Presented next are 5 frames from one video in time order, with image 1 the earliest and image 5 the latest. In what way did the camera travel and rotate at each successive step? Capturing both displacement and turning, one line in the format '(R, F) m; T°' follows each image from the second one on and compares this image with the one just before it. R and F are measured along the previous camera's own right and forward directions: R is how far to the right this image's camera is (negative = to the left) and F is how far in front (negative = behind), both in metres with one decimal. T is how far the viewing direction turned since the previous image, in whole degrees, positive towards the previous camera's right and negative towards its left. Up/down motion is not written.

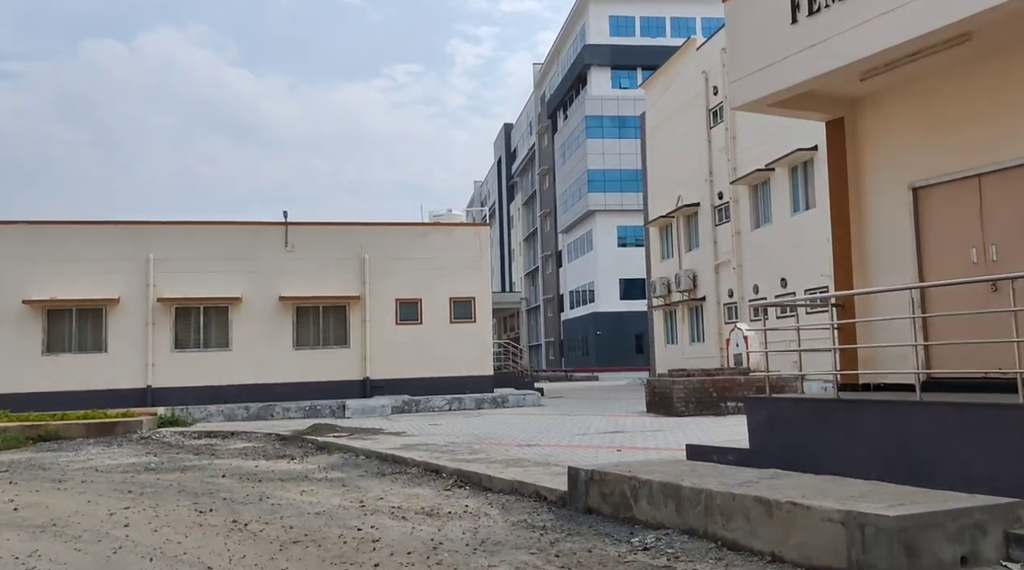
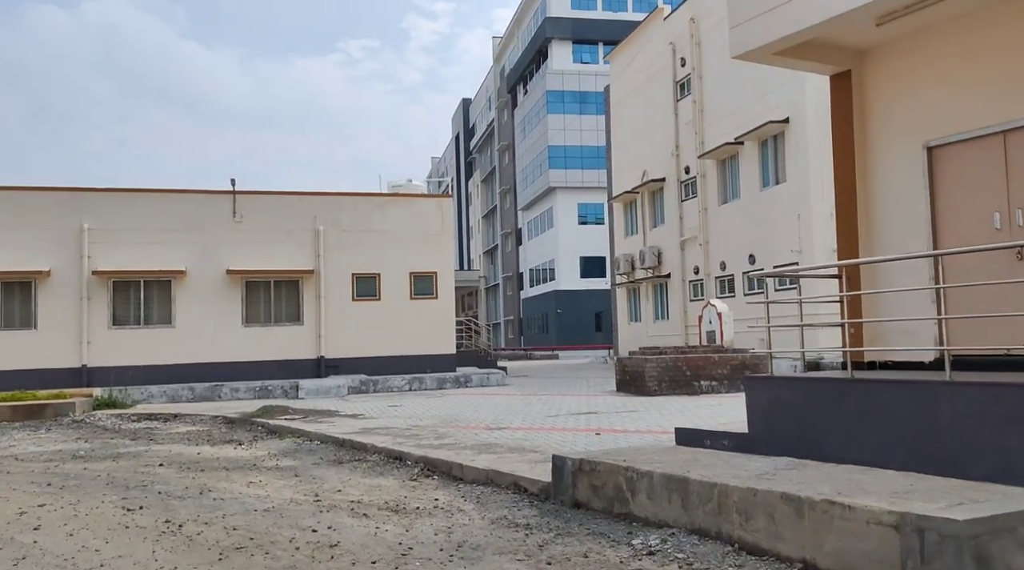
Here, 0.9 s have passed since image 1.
(-0.2, +1.0) m; +3°
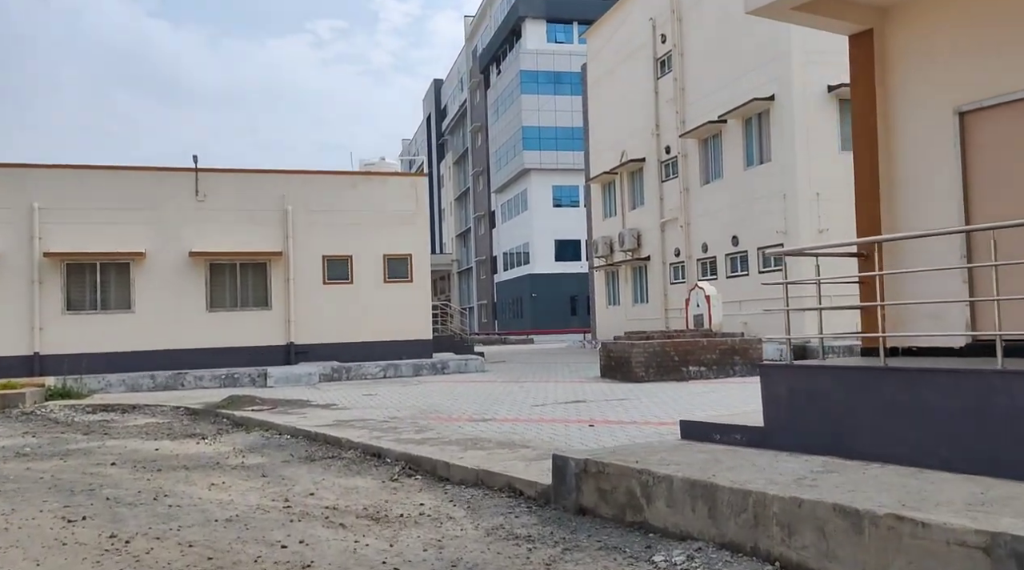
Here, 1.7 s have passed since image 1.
(-0.2, +0.9) m; +2°
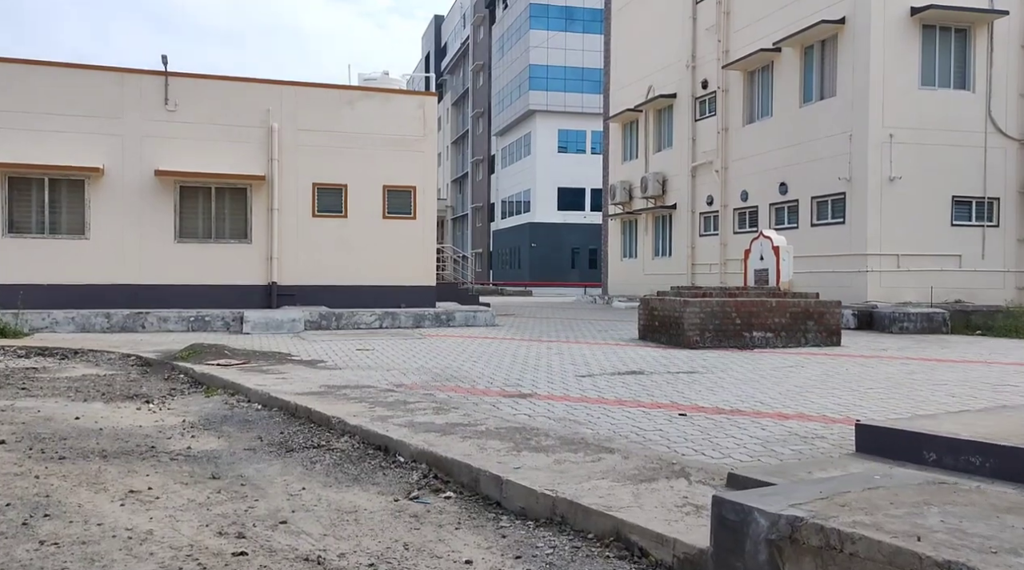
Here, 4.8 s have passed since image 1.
(-0.6, +3.0) m; +1°
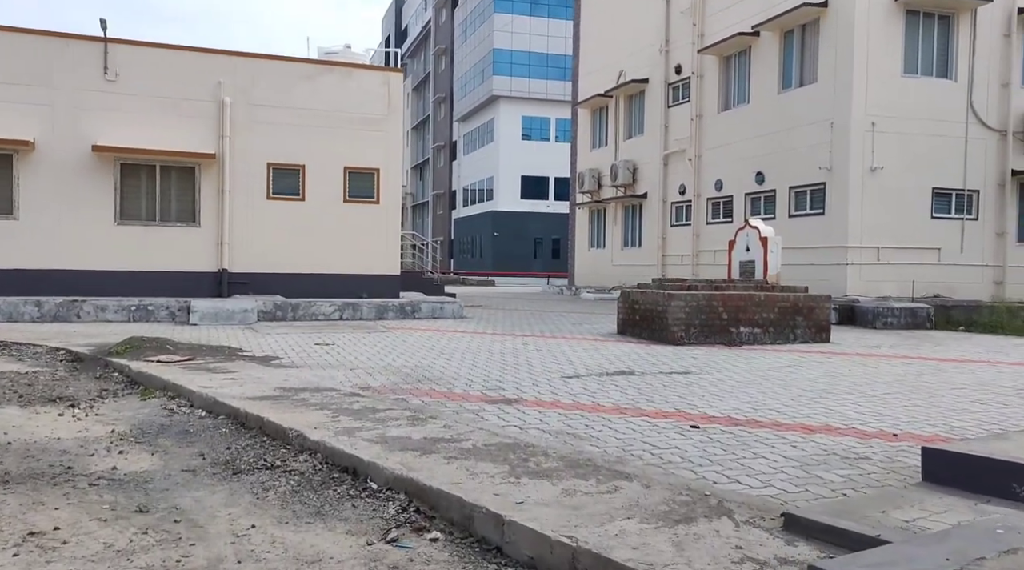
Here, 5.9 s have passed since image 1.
(-0.2, +1.0) m; +3°
